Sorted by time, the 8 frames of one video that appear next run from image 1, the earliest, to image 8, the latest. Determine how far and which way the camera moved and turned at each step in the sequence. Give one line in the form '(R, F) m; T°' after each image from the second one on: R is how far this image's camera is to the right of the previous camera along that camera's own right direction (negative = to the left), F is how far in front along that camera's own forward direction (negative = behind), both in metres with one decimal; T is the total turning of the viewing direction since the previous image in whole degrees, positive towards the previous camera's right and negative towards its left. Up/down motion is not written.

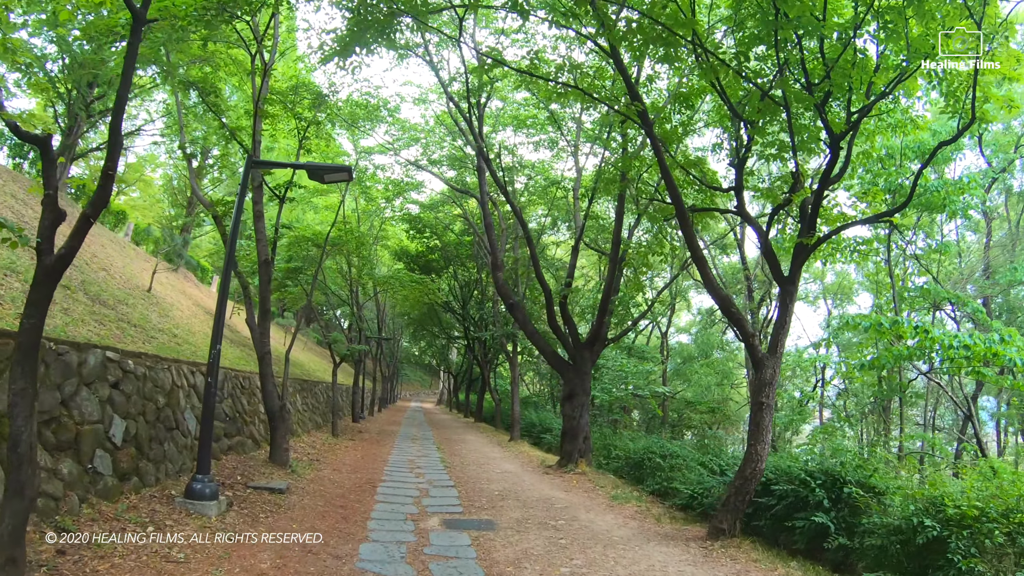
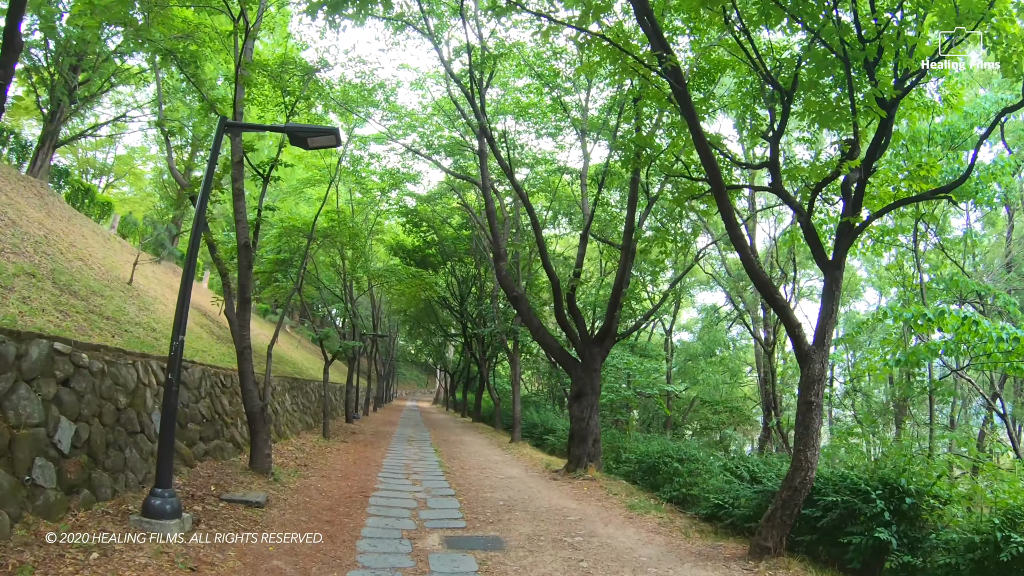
(-0.1, +0.7) m; 0°
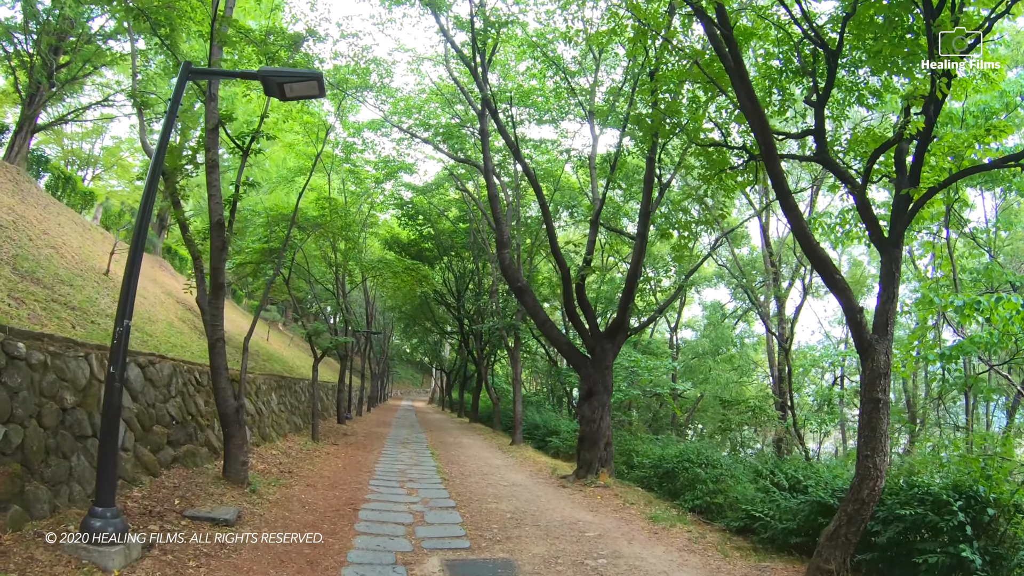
(-0.1, +0.7) m; 0°
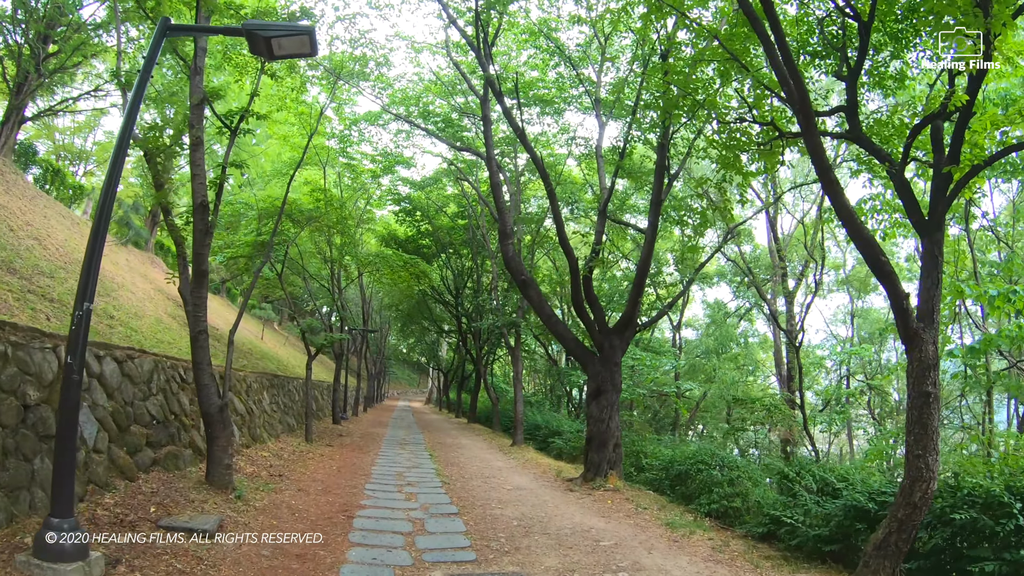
(-0.1, +0.4) m; 0°
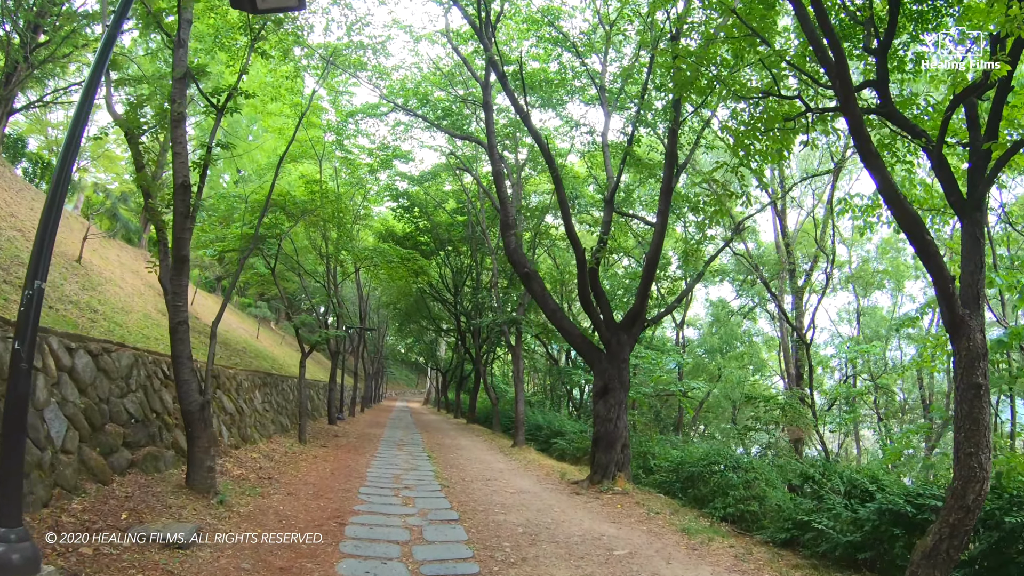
(-0.1, +0.4) m; 0°
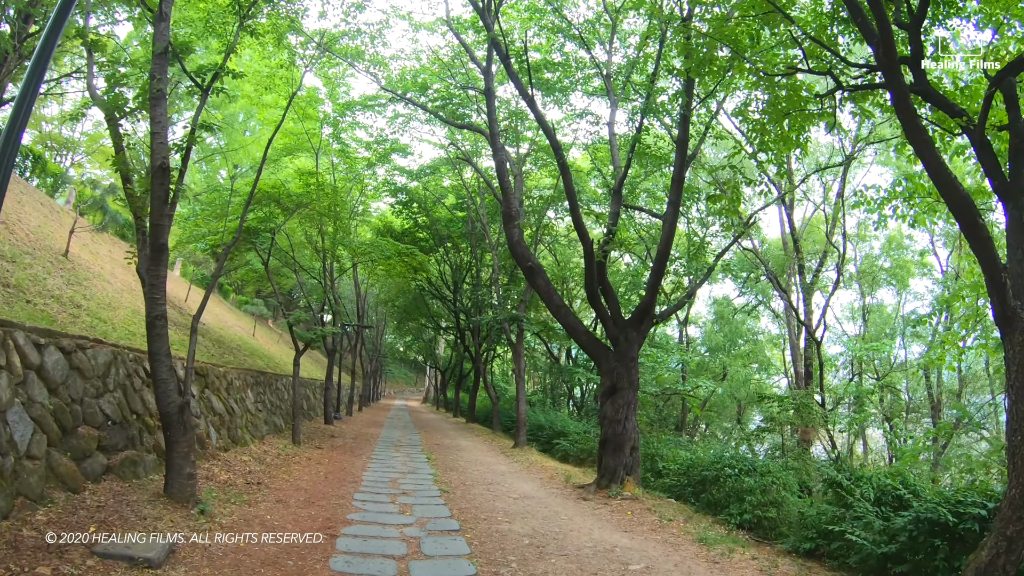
(-0.1, +0.4) m; 0°
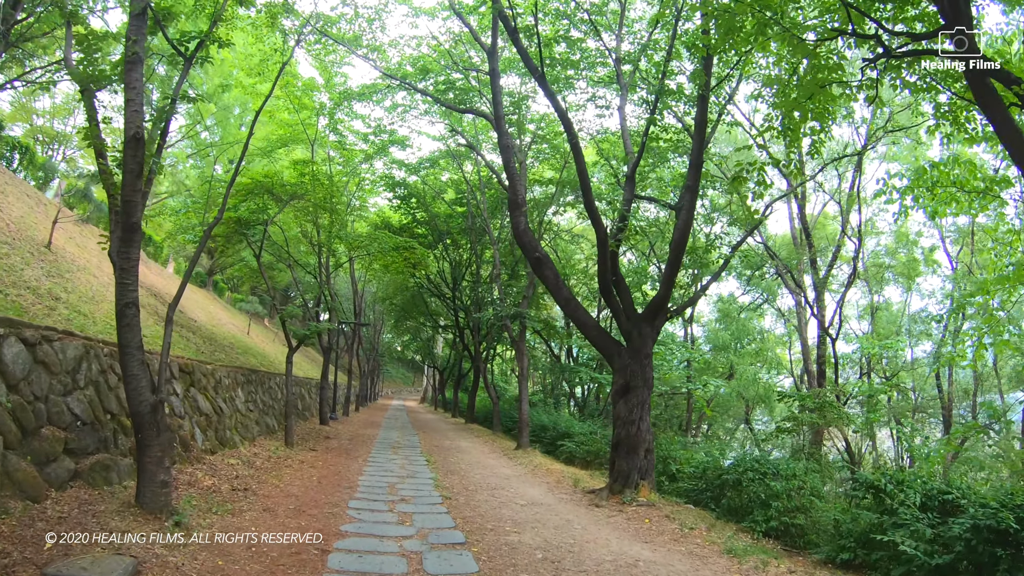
(-0.1, +0.5) m; 0°
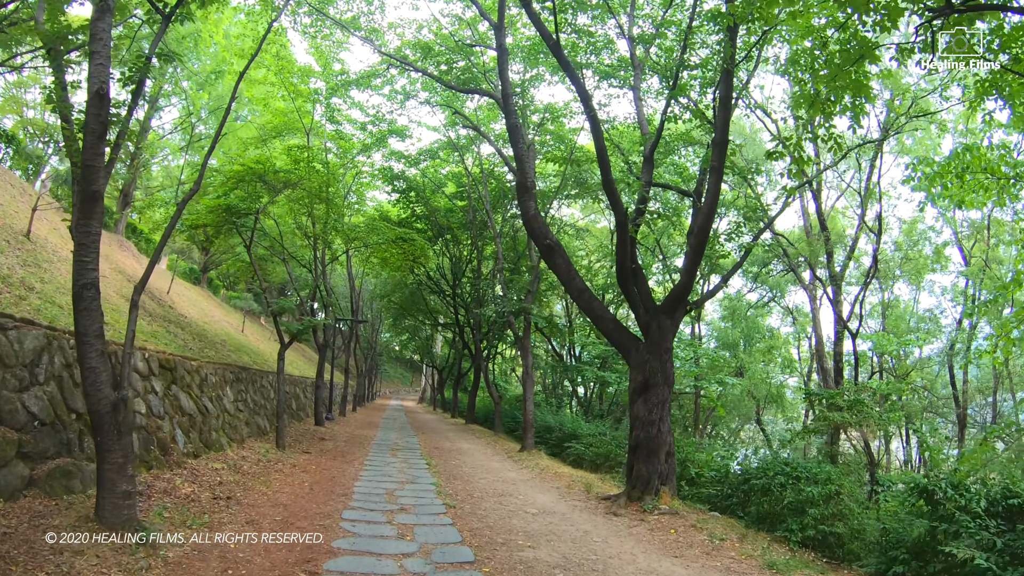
(-0.1, +0.5) m; 0°
